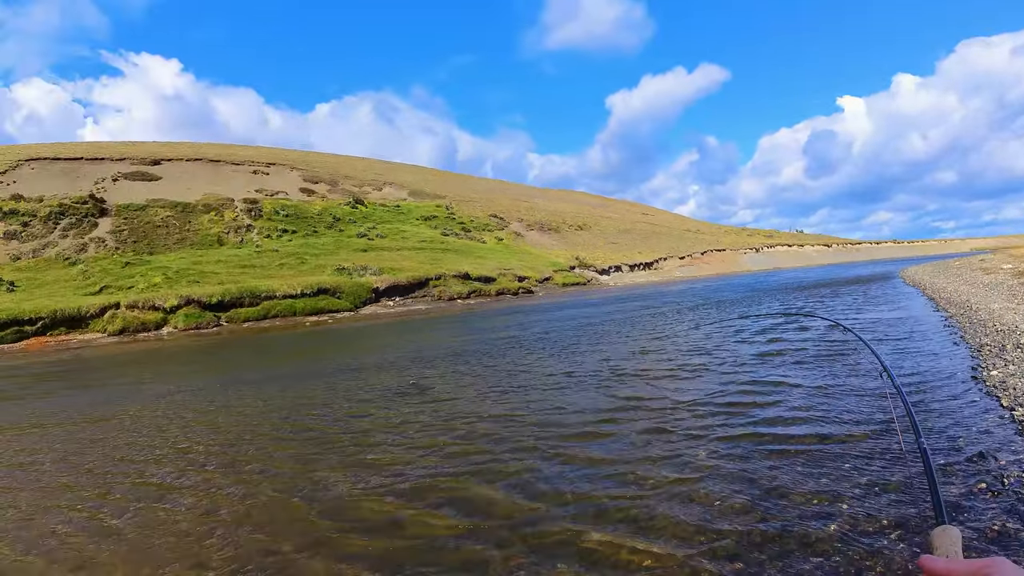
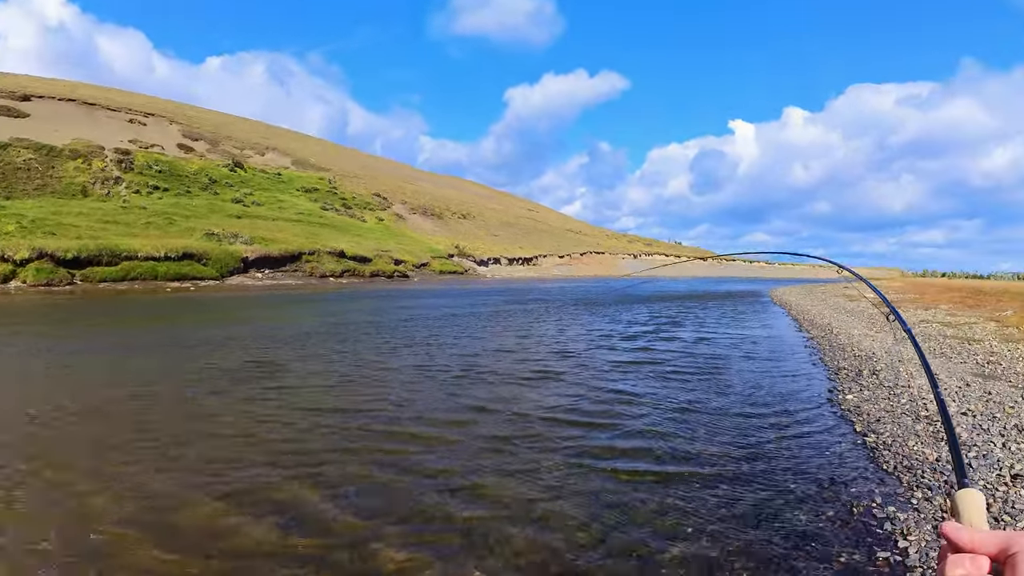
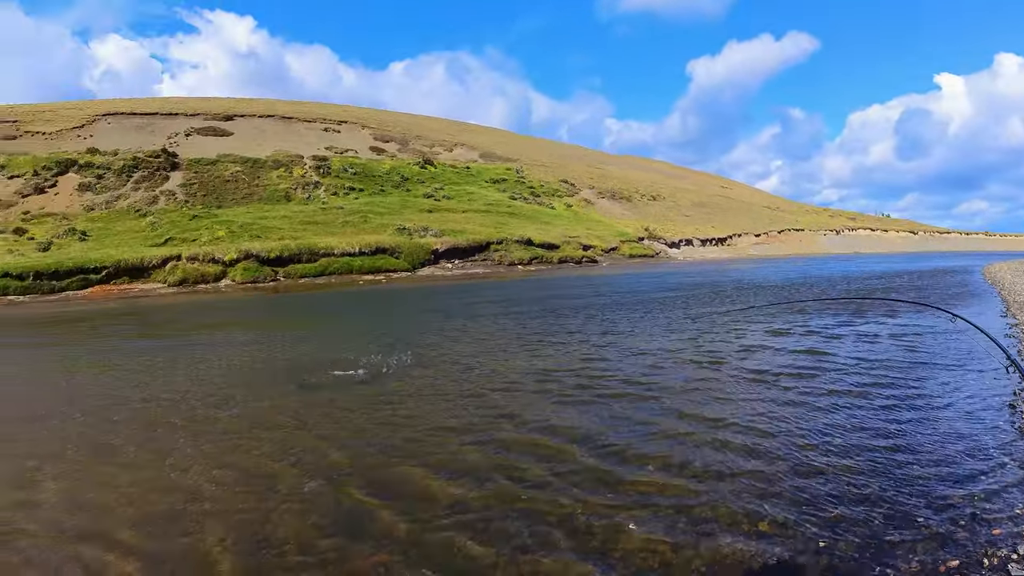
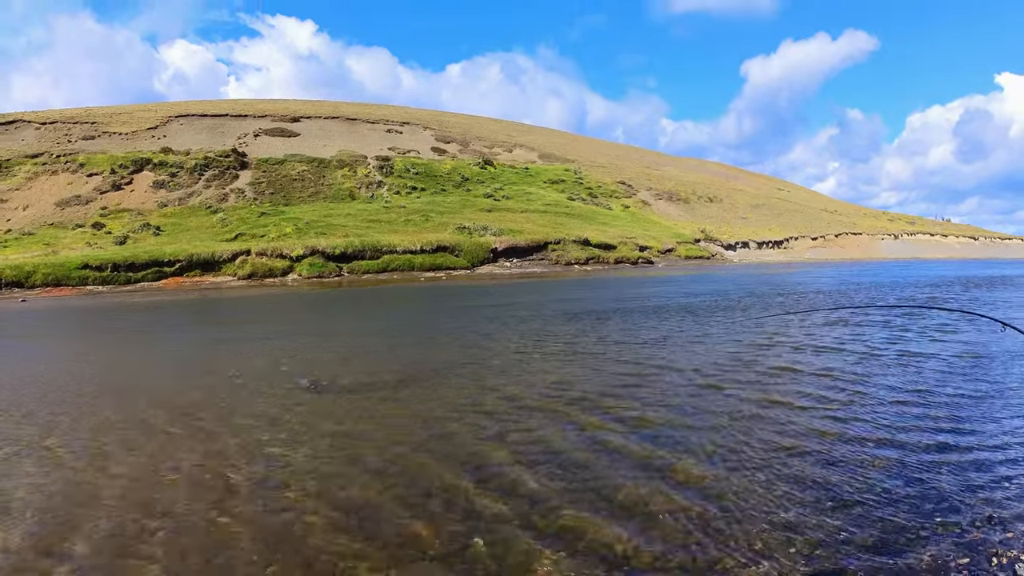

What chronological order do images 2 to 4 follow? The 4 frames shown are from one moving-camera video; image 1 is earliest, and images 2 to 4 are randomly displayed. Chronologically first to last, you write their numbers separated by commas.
2, 3, 4
